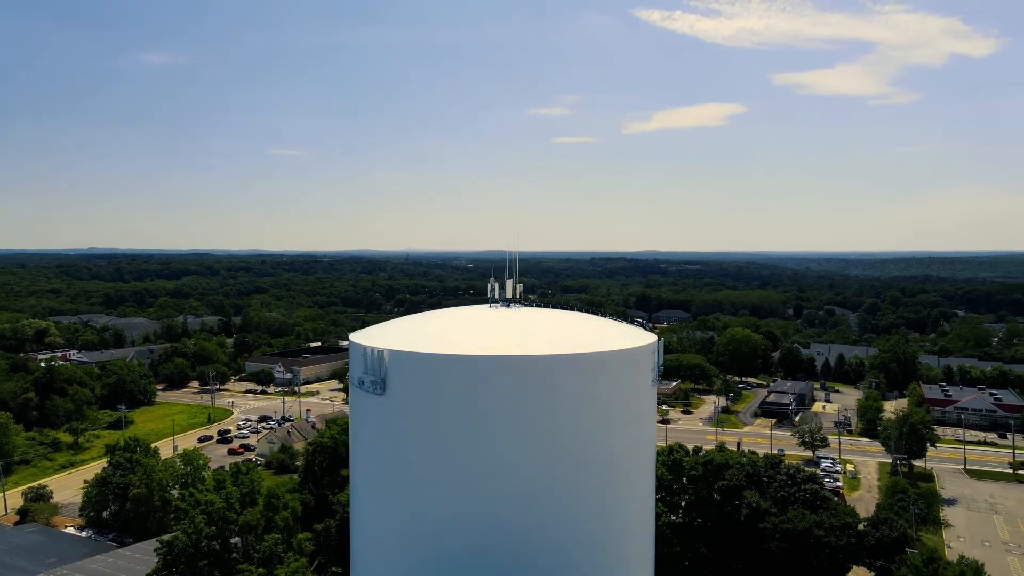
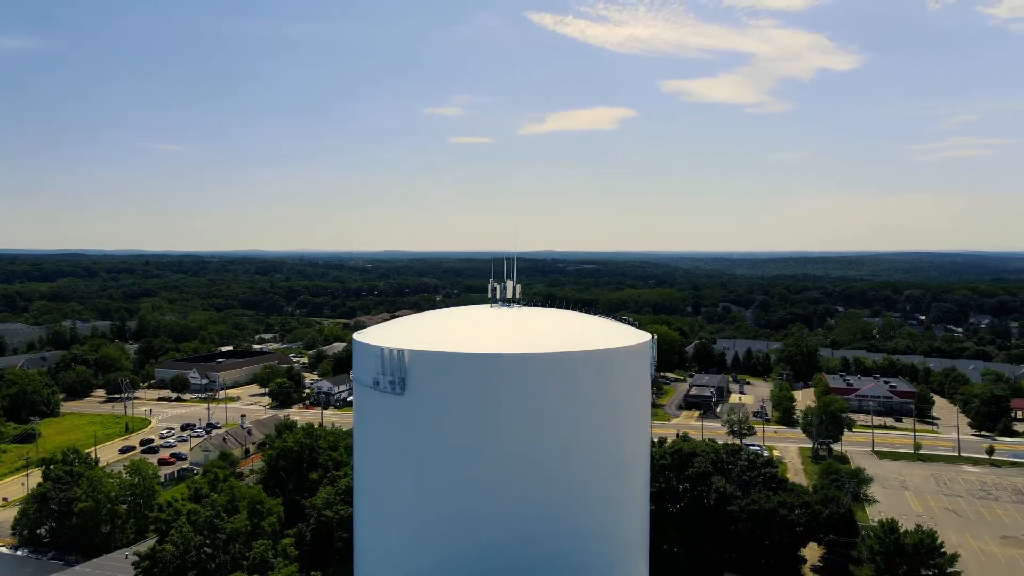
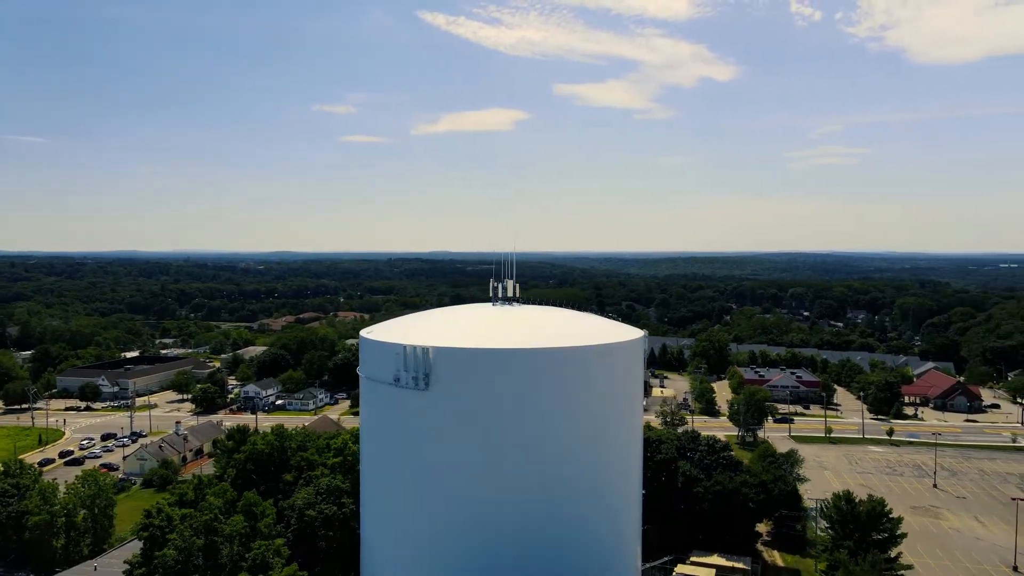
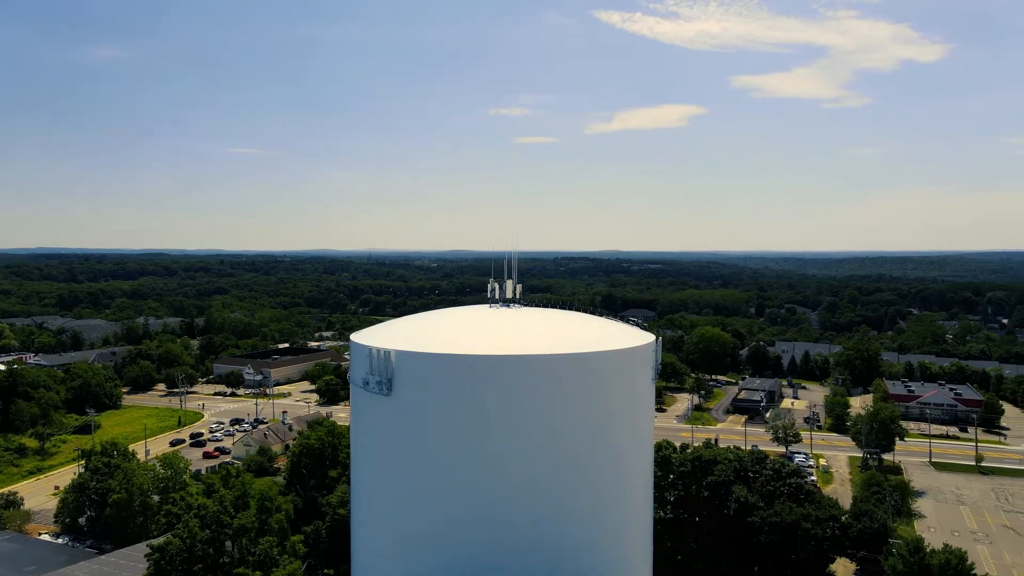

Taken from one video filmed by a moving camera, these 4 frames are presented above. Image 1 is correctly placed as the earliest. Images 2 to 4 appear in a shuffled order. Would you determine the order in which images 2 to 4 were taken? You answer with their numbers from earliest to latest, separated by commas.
4, 2, 3
